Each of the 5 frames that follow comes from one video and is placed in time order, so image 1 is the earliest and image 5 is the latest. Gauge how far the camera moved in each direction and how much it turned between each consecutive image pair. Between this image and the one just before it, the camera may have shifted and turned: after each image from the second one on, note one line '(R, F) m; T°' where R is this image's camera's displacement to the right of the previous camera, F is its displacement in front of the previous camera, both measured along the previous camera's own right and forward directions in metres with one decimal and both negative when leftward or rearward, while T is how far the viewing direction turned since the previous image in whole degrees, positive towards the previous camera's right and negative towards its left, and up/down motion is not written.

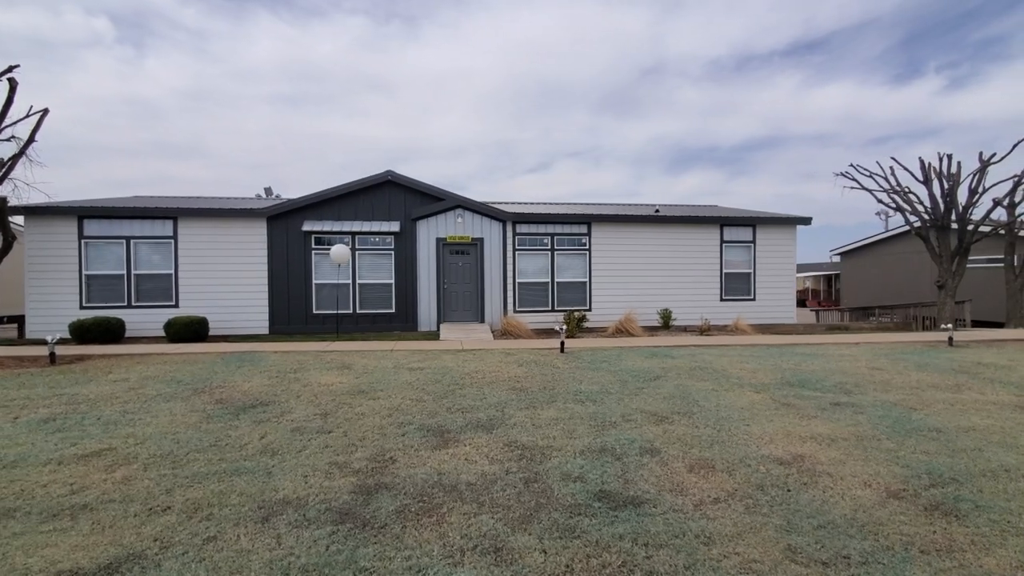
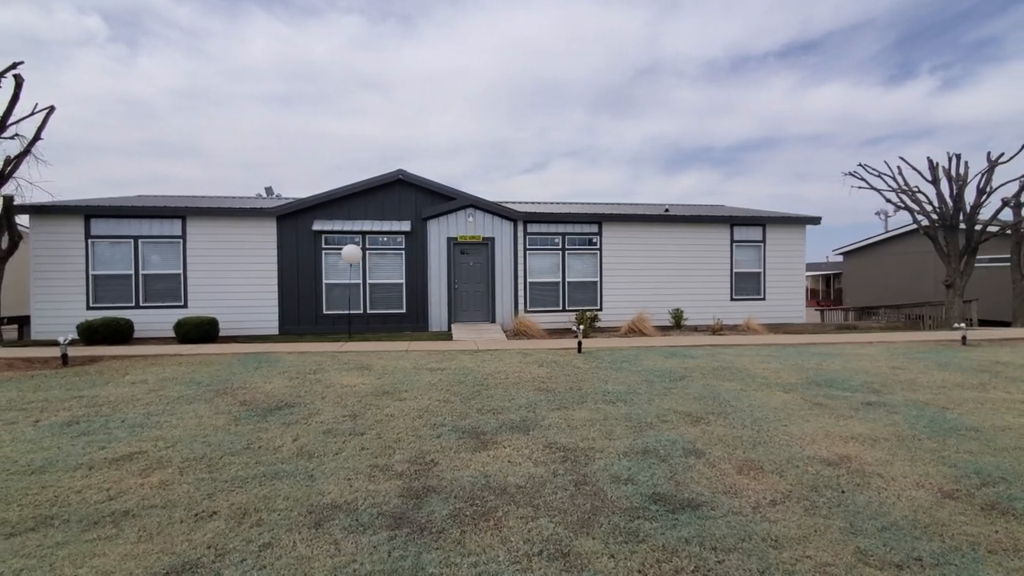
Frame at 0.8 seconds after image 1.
(-0.4, +0.1) m; +1°
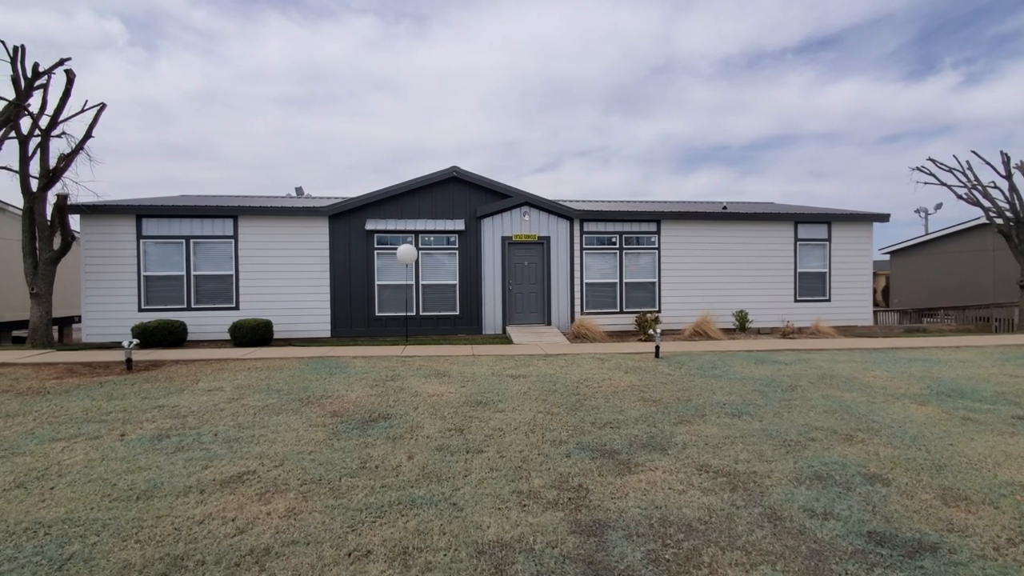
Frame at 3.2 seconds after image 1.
(-1.1, +0.5) m; -1°
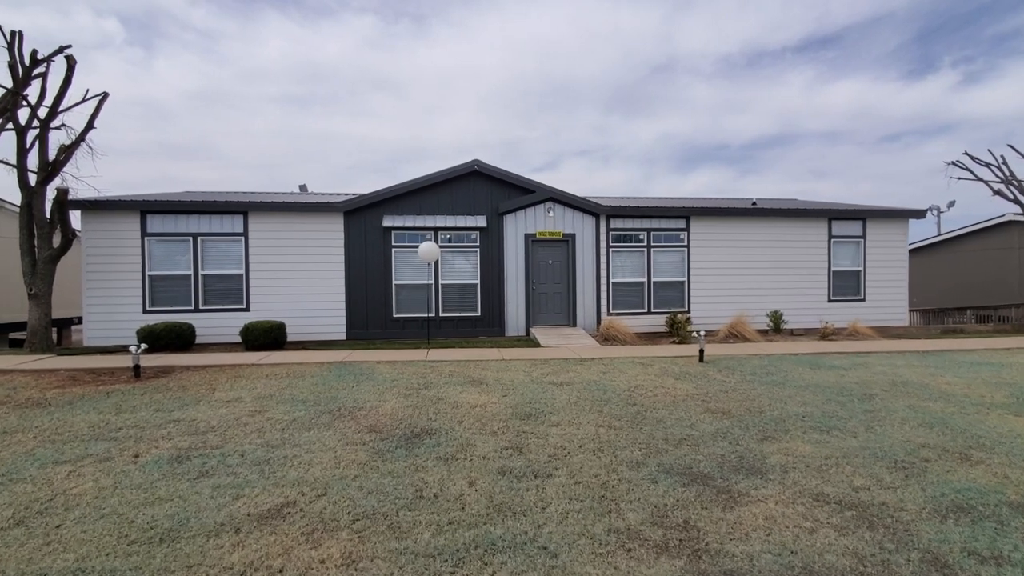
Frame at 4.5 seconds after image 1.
(-0.6, +0.6) m; 0°
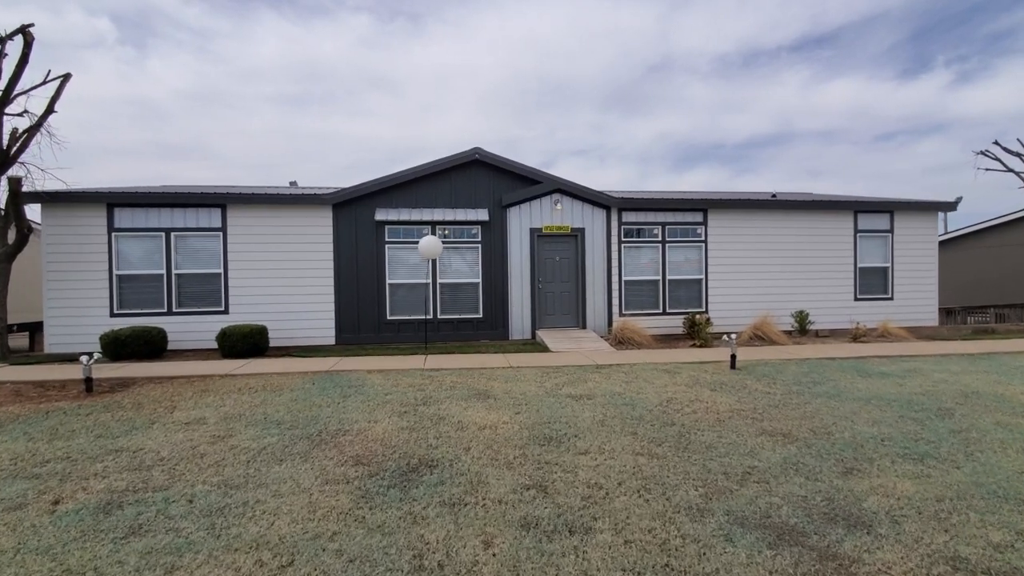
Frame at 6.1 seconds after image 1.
(-0.2, +0.9) m; 0°
